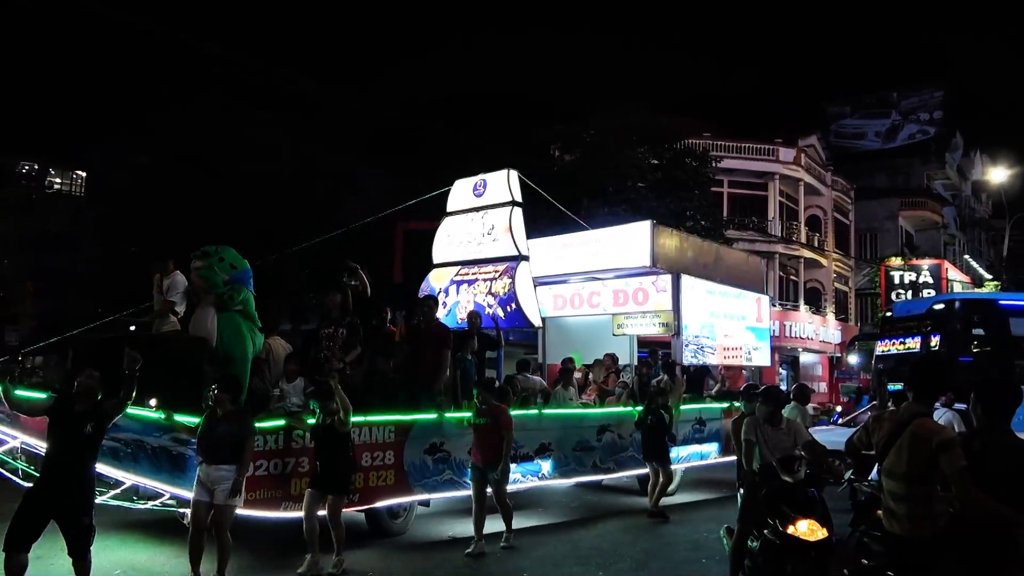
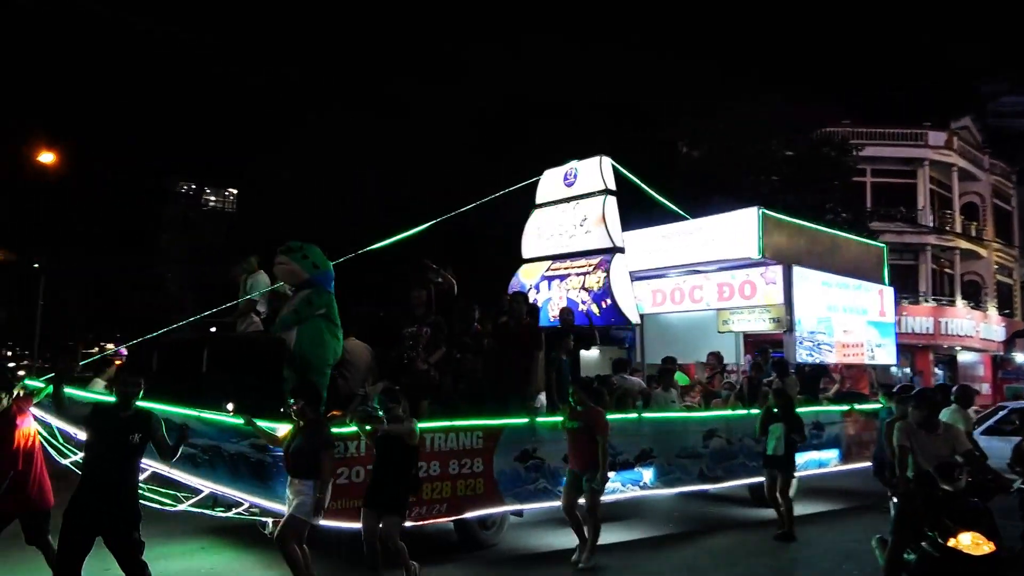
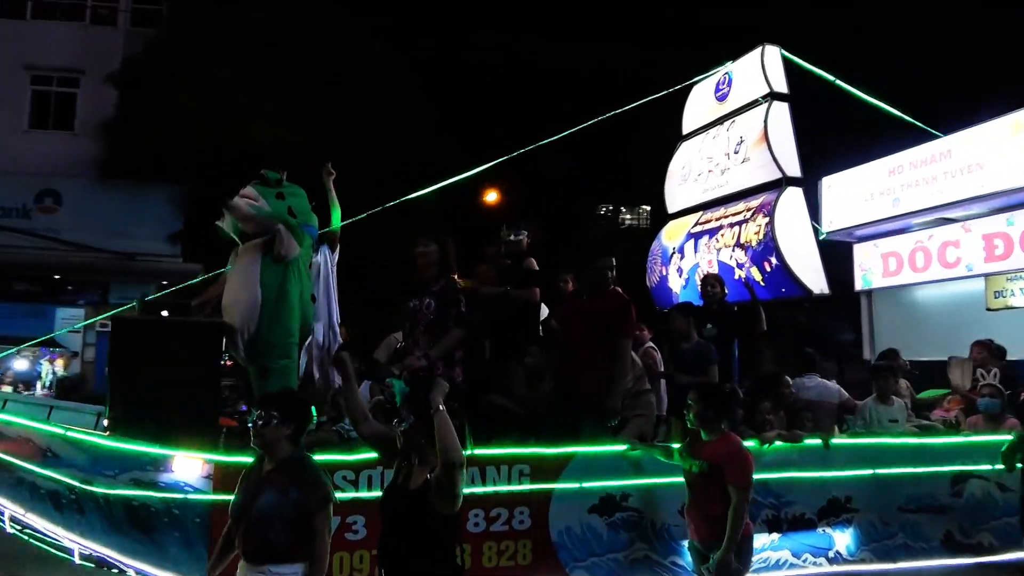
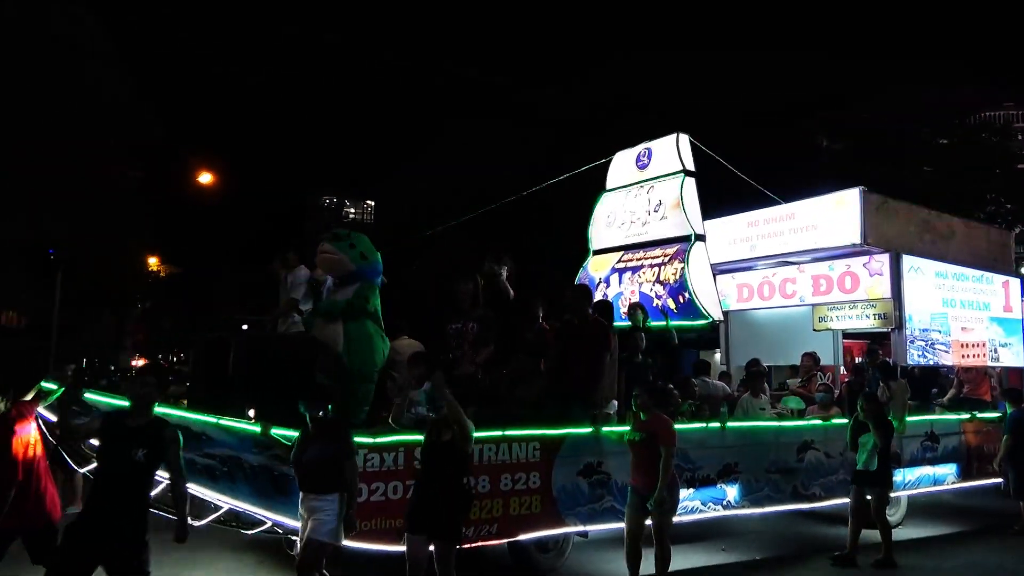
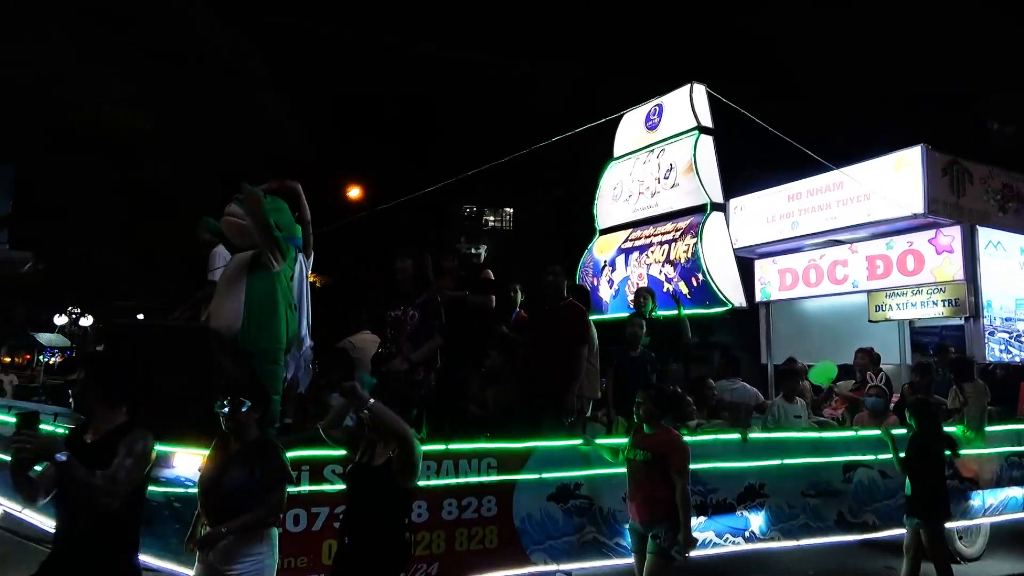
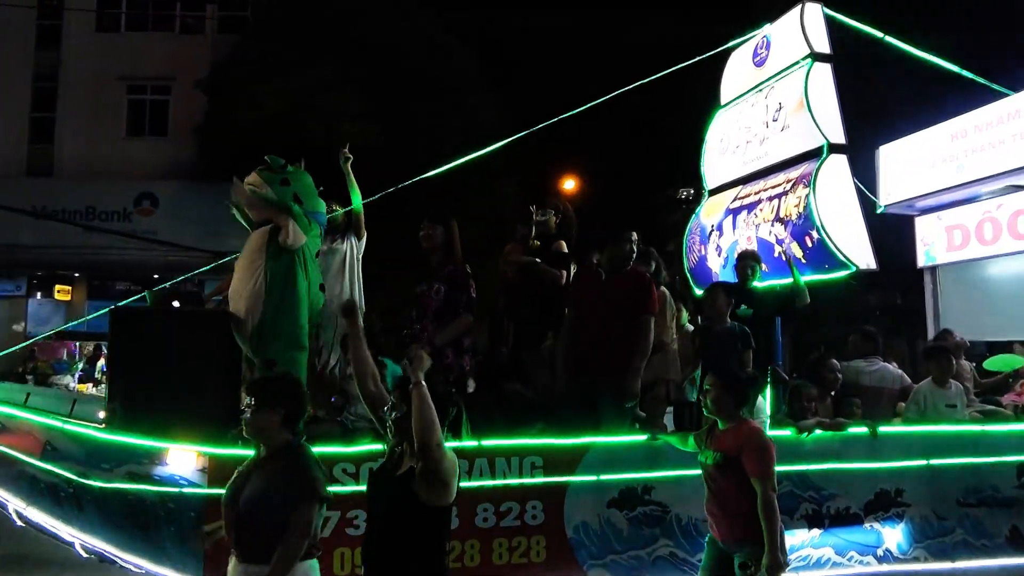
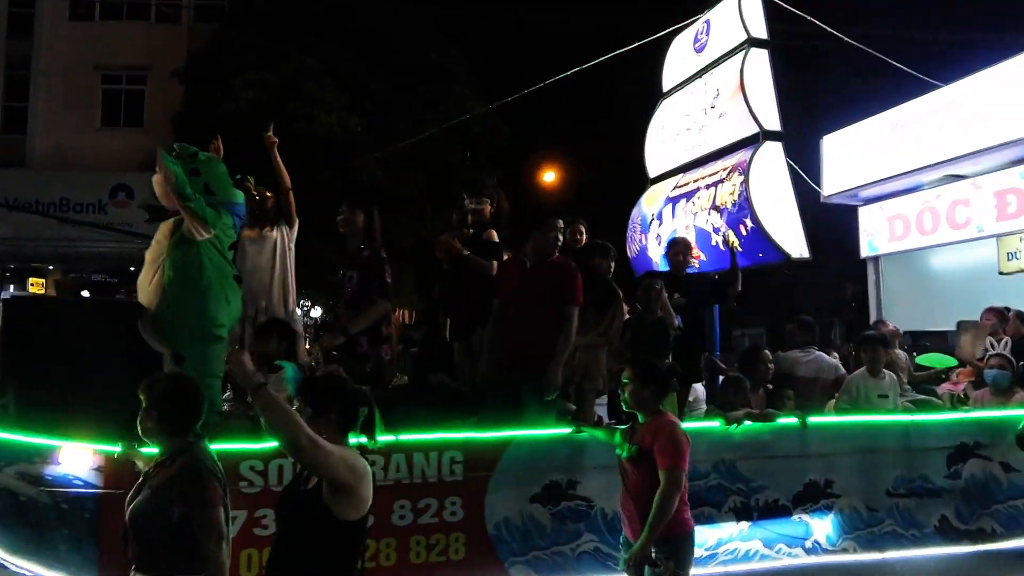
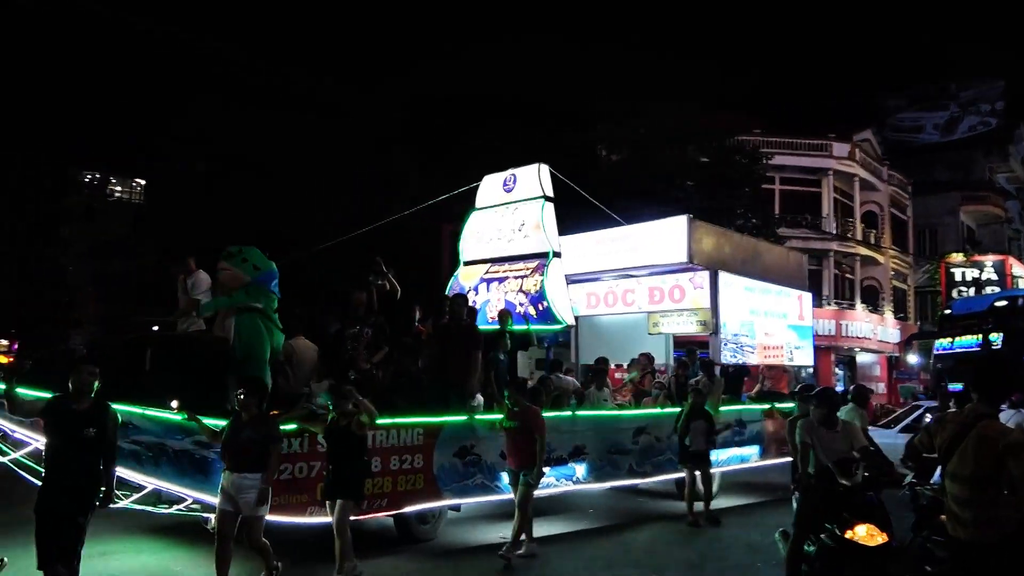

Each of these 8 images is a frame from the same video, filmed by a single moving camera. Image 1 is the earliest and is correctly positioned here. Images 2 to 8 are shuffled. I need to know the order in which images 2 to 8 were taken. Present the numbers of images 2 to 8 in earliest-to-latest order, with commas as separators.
8, 2, 4, 5, 3, 6, 7
